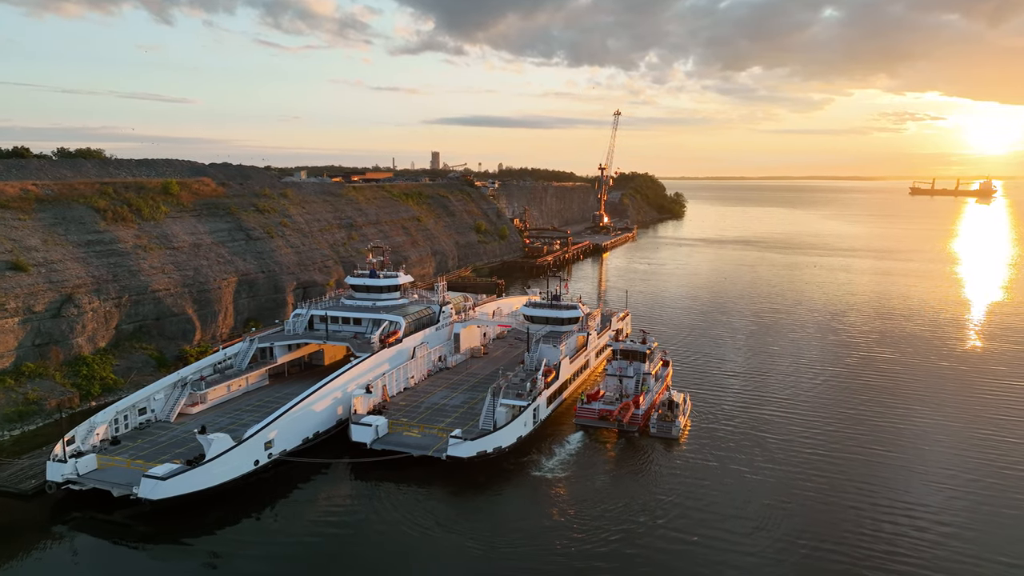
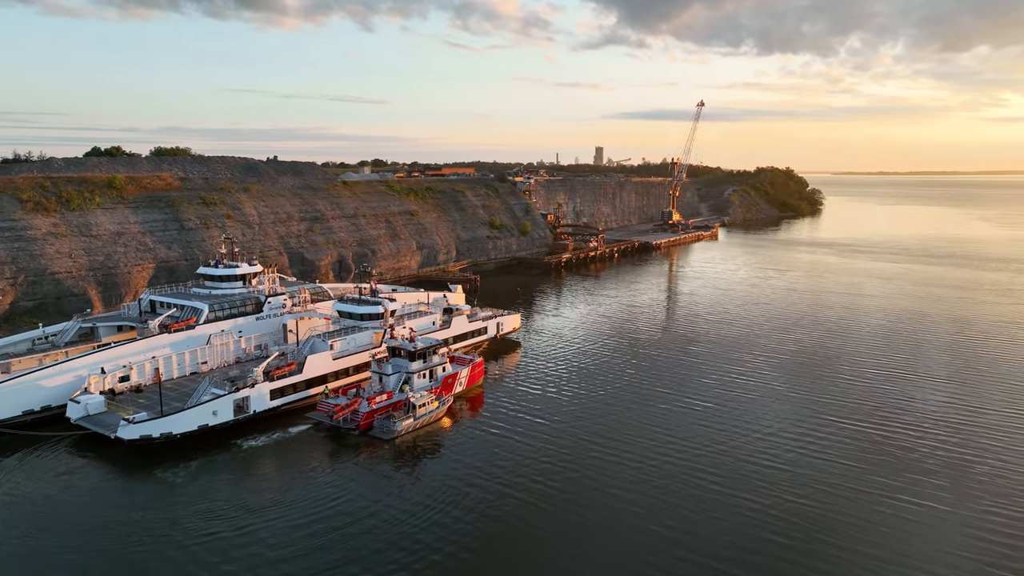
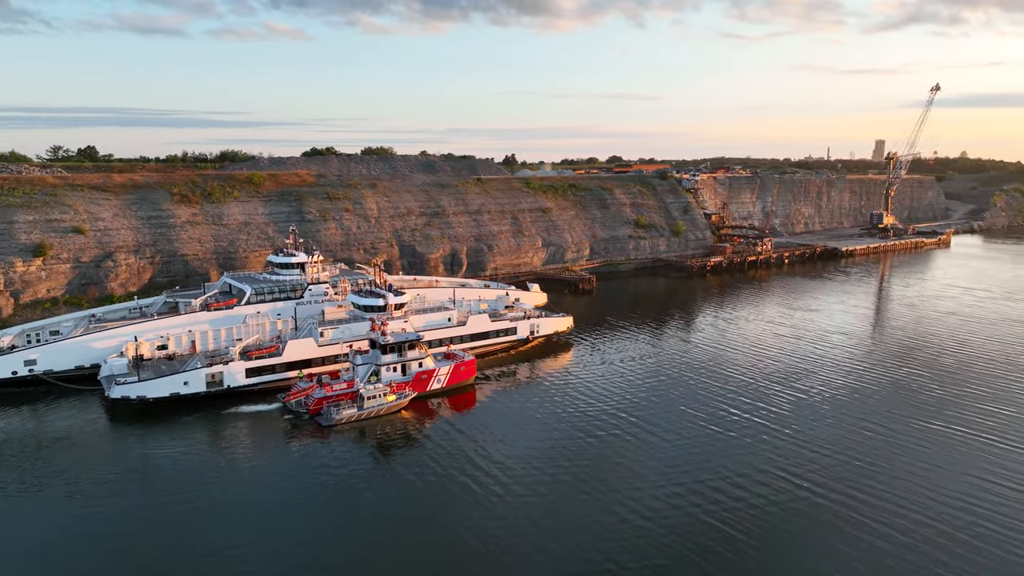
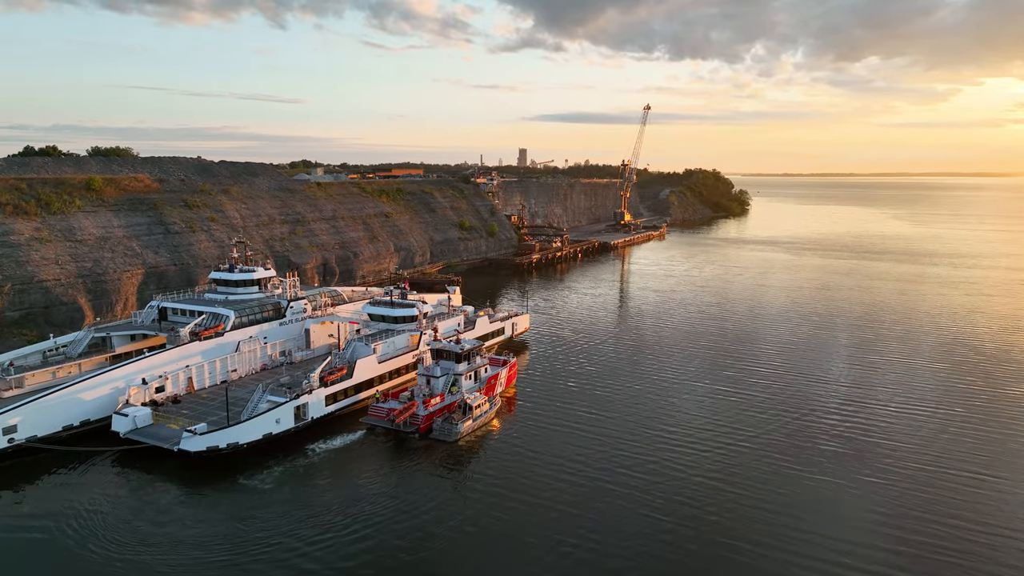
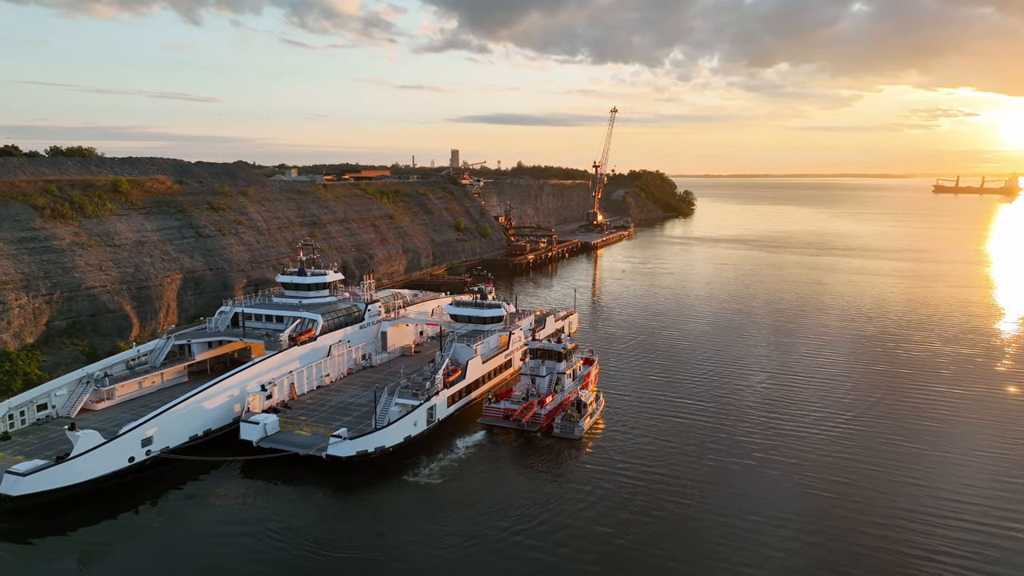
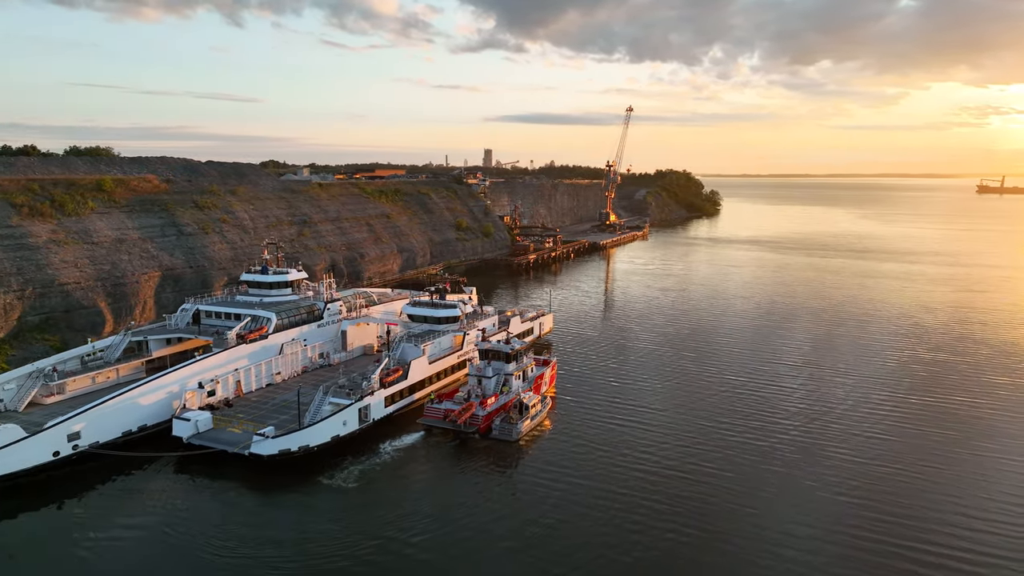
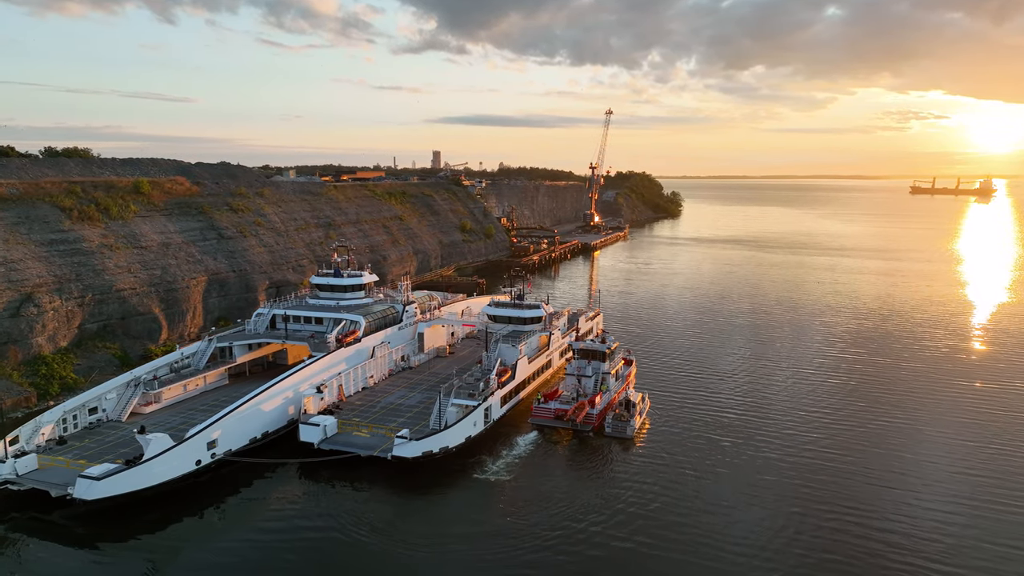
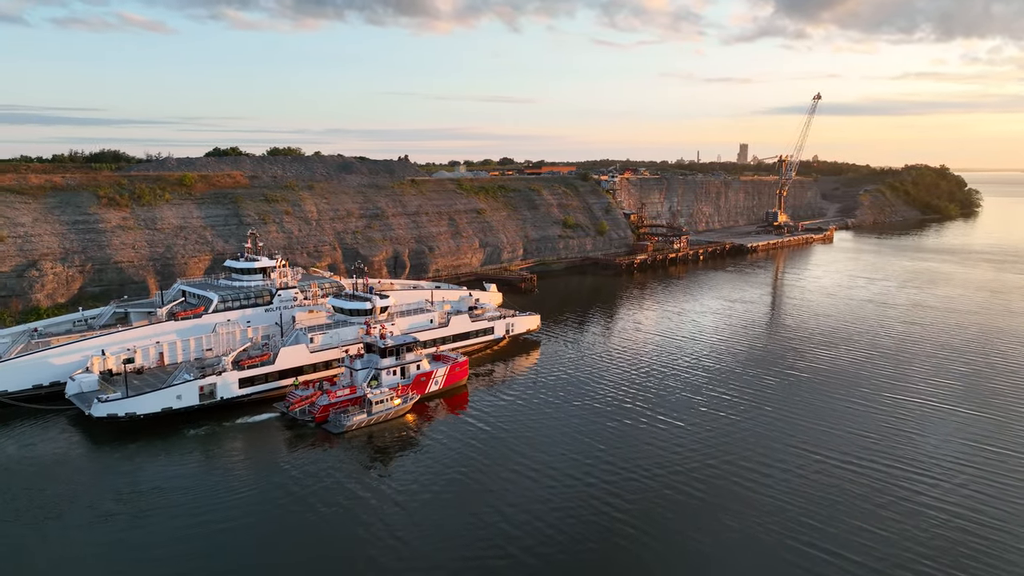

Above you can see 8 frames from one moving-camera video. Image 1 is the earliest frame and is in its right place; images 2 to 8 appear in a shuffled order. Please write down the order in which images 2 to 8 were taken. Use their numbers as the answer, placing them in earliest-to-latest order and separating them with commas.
7, 5, 6, 4, 2, 8, 3
